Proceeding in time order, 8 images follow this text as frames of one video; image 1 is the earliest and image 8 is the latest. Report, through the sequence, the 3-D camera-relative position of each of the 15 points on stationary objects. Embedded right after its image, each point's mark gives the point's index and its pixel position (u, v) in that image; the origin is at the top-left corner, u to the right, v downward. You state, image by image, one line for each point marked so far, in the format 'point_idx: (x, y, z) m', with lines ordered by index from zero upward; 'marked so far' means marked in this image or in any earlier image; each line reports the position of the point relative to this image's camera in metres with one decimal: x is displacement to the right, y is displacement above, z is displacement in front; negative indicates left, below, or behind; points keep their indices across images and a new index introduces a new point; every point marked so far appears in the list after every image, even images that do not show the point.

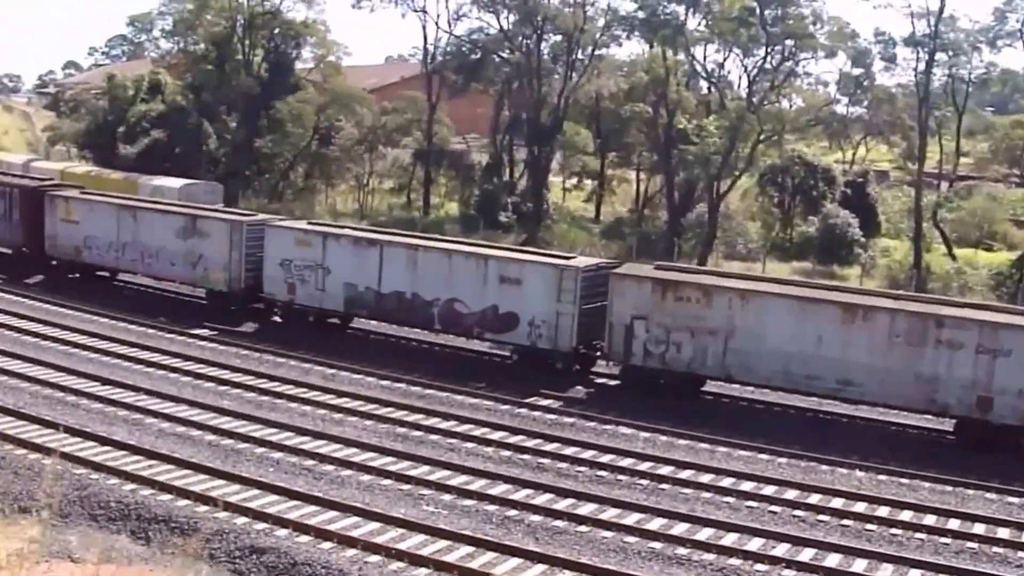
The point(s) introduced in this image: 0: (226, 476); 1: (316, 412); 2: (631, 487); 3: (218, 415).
0: (-3.9, -2.4, +13.2) m
1: (-2.7, -1.9, +15.1) m
2: (+1.6, -2.7, +13.9) m
3: (-4.2, -1.9, +14.8) m
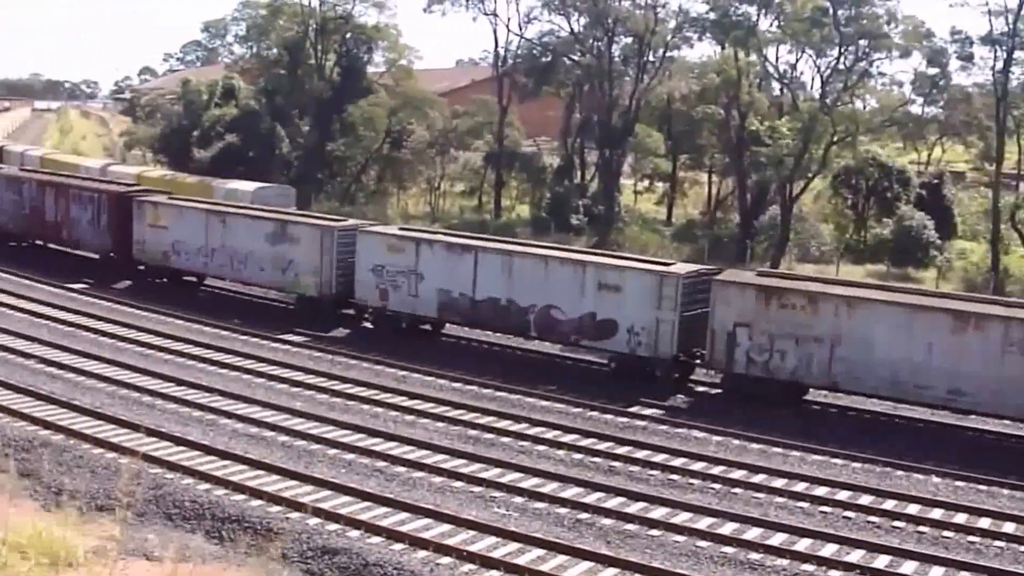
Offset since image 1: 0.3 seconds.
0: (-2.9, -2.5, +13.2) m
1: (-1.7, -1.9, +15.1) m
2: (+2.6, -2.8, +13.8) m
3: (-3.2, -1.9, +14.9) m
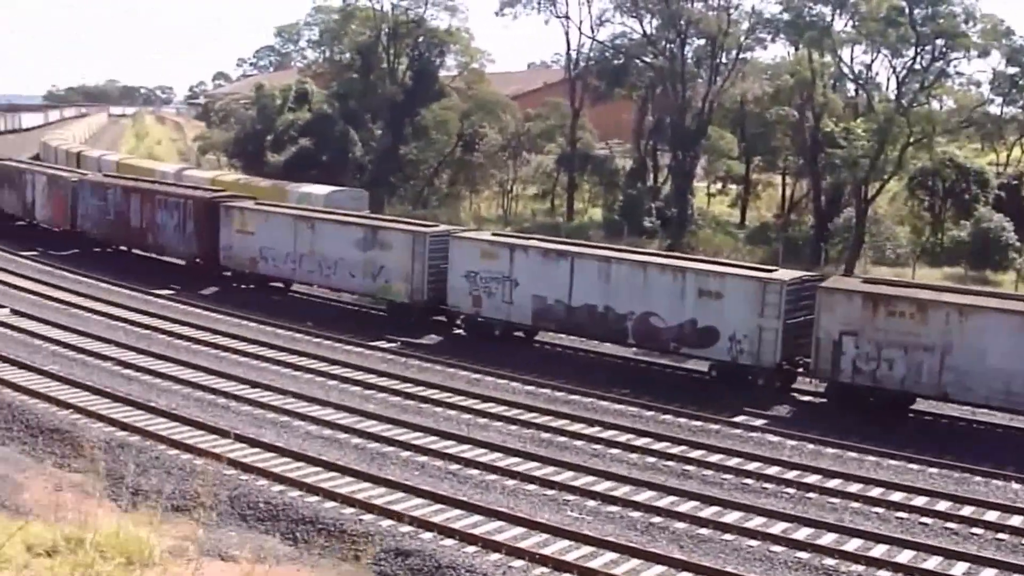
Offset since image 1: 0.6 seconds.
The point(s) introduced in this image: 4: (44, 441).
0: (-1.9, -2.5, +13.2) m
1: (-0.6, -1.9, +15.1) m
2: (+3.6, -2.8, +13.6) m
3: (-2.1, -1.9, +14.9) m
4: (-6.4, -2.1, +13.8) m
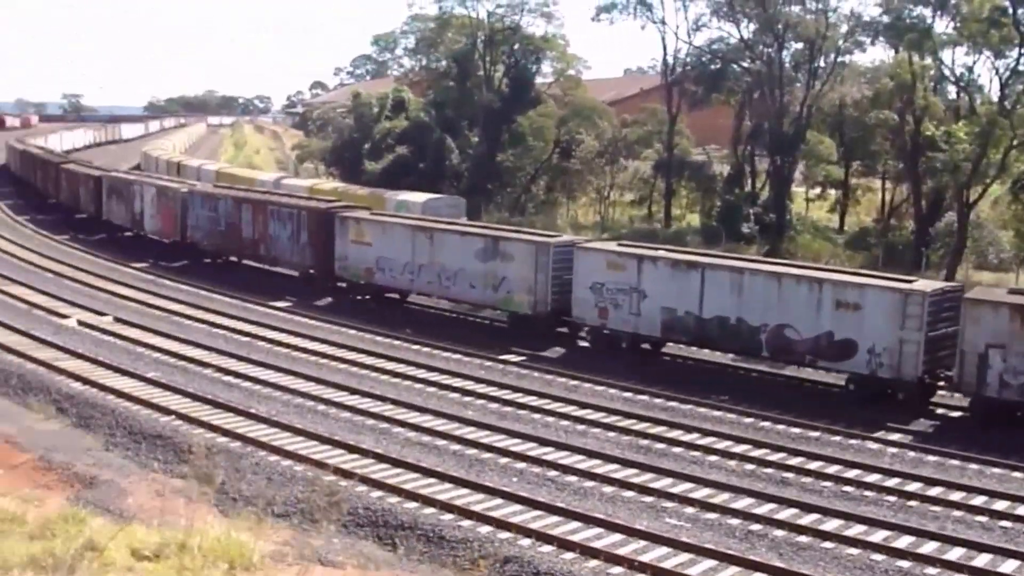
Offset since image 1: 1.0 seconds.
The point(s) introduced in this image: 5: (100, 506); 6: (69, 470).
0: (-0.6, -2.6, +13.3) m
1: (+0.7, -2.0, +15.1) m
2: (+4.9, -2.9, +13.5) m
3: (-0.8, -2.0, +15.0) m
4: (-5.1, -2.2, +14.0) m
5: (-5.2, -2.7, +12.5) m
6: (-5.9, -2.4, +13.4) m
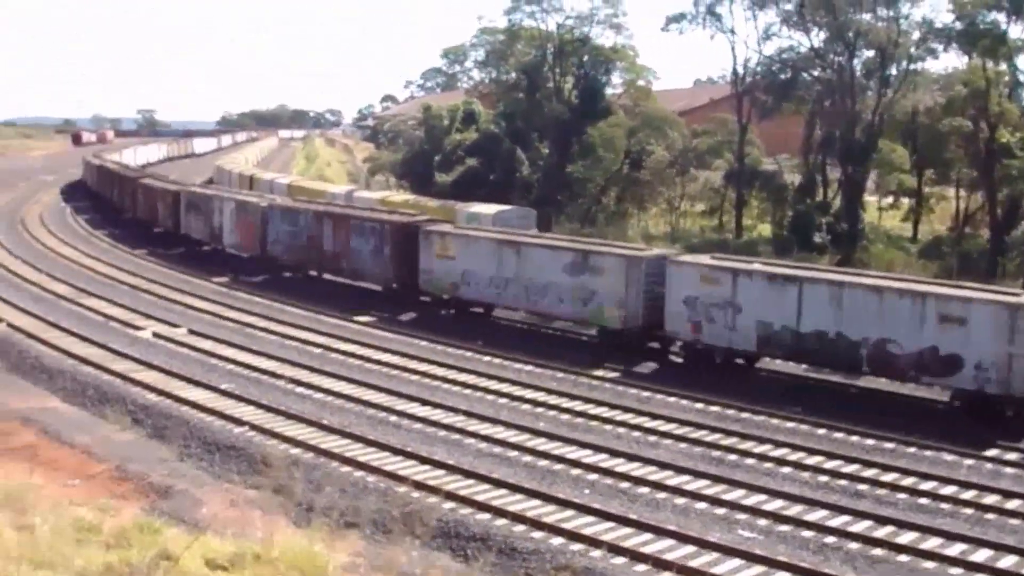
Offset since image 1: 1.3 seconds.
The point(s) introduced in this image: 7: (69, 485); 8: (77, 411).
0: (+0.4, -2.8, +13.3) m
1: (+1.8, -2.2, +15.0) m
2: (+5.9, -3.0, +13.3) m
3: (+0.3, -2.2, +15.0) m
4: (-4.1, -2.4, +14.1) m
5: (-4.3, -2.9, +12.6) m
6: (-4.9, -2.6, +13.5) m
7: (-5.9, -2.6, +13.4) m
8: (-6.8, -2.0, +15.9) m
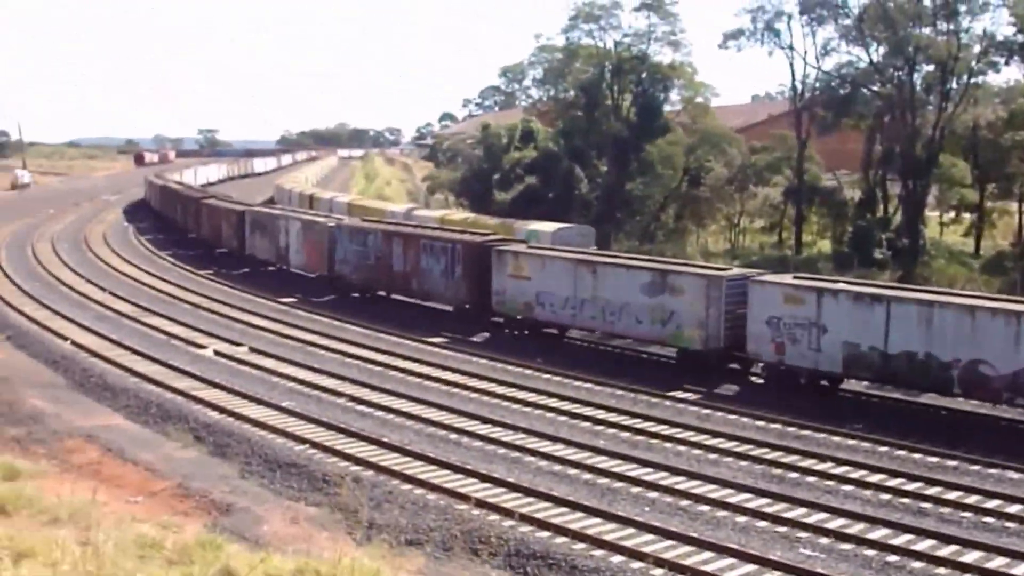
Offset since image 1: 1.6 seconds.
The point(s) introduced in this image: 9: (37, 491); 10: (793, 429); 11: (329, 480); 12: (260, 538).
0: (+1.2, -3.0, +13.2) m
1: (+2.6, -2.4, +15.0) m
2: (+6.7, -3.2, +13.1) m
3: (+1.1, -2.5, +14.9) m
4: (-3.3, -2.7, +14.2) m
5: (-3.5, -3.1, +12.7) m
6: (-4.1, -2.8, +13.6) m
7: (-5.1, -2.9, +13.5) m
8: (-5.9, -2.3, +16.1) m
9: (-6.4, -2.7, +13.5) m
10: (+4.5, -2.3, +16.1) m
11: (-2.6, -2.7, +14.0) m
12: (-3.1, -3.2, +12.6) m
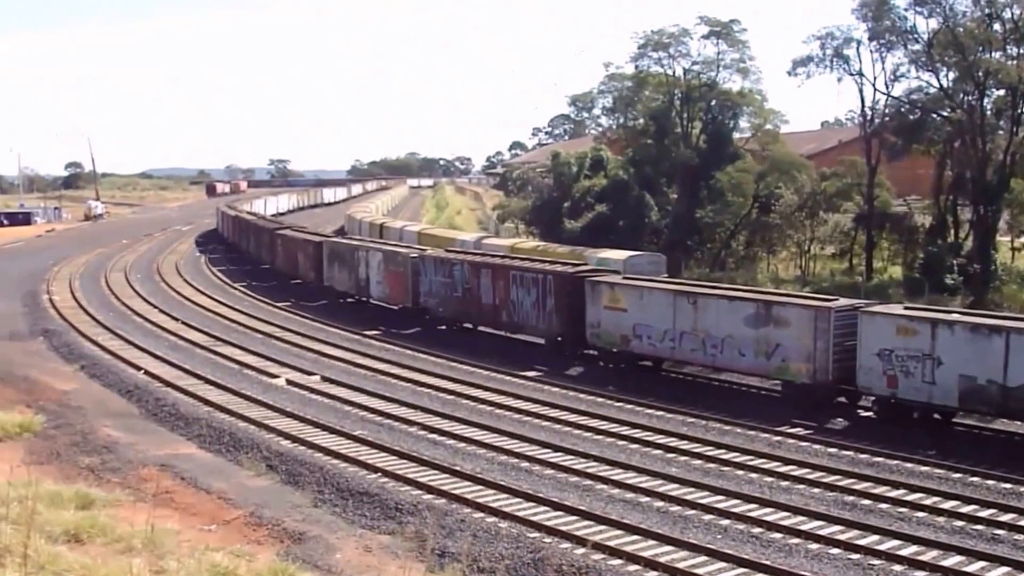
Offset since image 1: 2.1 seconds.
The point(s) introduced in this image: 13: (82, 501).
0: (+2.2, -3.4, +13.2) m
1: (+3.6, -2.8, +15.0) m
2: (+7.7, -3.6, +13.1) m
3: (+2.1, -2.8, +14.9) m
4: (-2.3, -3.1, +14.3) m
5: (-2.5, -3.5, +12.7) m
6: (-3.2, -3.2, +13.7) m
7: (-4.1, -3.3, +13.6) m
8: (-4.9, -2.7, +16.1) m
9: (-5.4, -3.1, +13.6) m
10: (+5.5, -2.6, +16.1) m
11: (-1.6, -3.1, +14.0) m
12: (-2.2, -3.5, +12.6) m
13: (-6.0, -3.0, +14.0) m
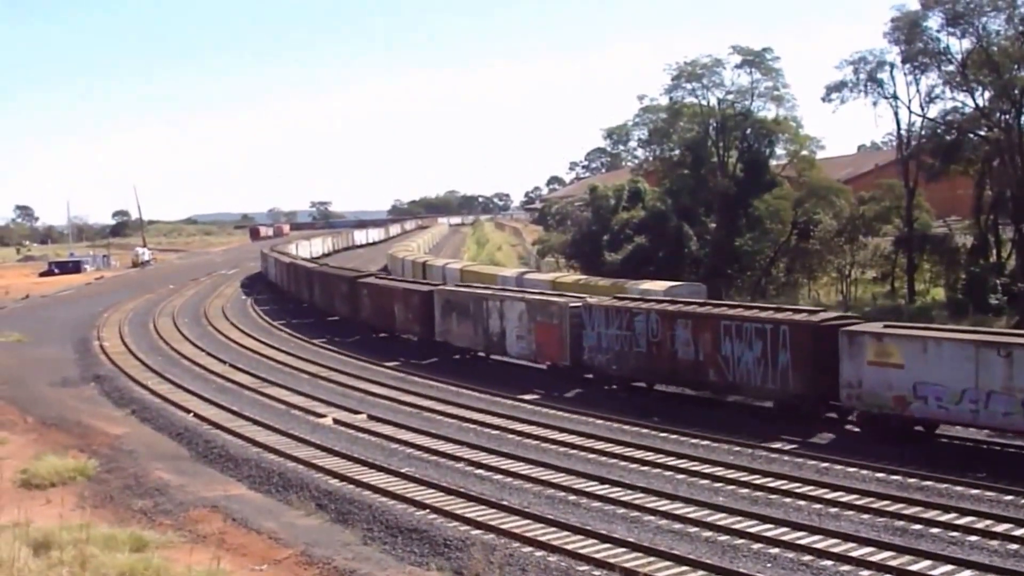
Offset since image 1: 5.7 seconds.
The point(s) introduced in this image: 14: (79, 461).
0: (+2.8, -3.7, +13.2) m
1: (+4.3, -3.2, +14.9) m
2: (+8.3, -3.8, +12.8) m
3: (+2.8, -3.3, +14.9) m
4: (-1.6, -3.6, +14.4) m
5: (-1.8, -4.0, +12.8) m
6: (-2.5, -3.8, +13.8) m
7: (-3.5, -3.9, +13.7) m
8: (-4.2, -3.4, +16.3) m
9: (-4.8, -3.8, +13.8) m
10: (+6.2, -3.0, +15.9) m
11: (-0.9, -3.6, +14.1) m
12: (-1.5, -4.0, +12.7) m
13: (-5.3, -3.6, +14.2) m
14: (-8.2, -3.3, +18.9) m
